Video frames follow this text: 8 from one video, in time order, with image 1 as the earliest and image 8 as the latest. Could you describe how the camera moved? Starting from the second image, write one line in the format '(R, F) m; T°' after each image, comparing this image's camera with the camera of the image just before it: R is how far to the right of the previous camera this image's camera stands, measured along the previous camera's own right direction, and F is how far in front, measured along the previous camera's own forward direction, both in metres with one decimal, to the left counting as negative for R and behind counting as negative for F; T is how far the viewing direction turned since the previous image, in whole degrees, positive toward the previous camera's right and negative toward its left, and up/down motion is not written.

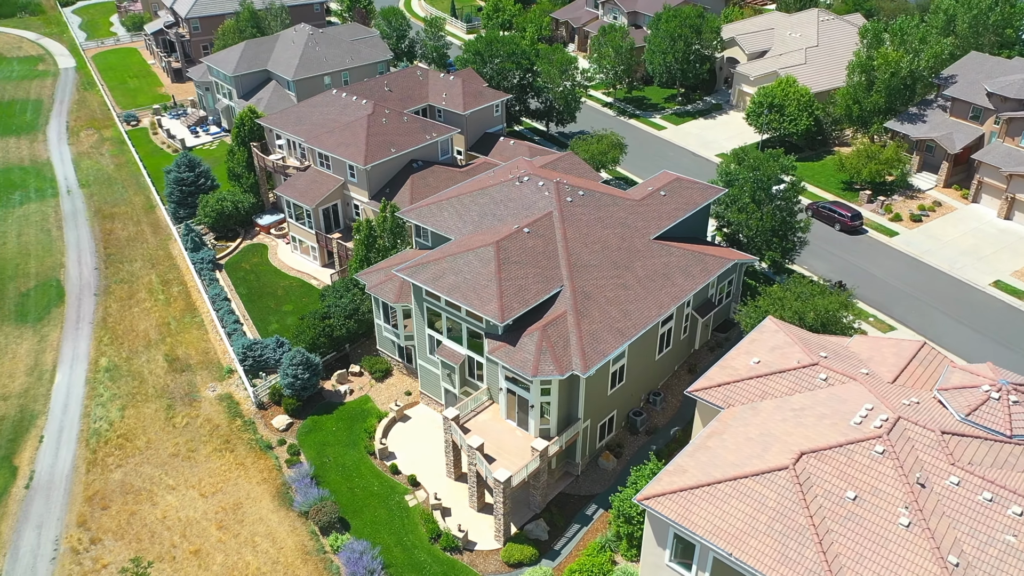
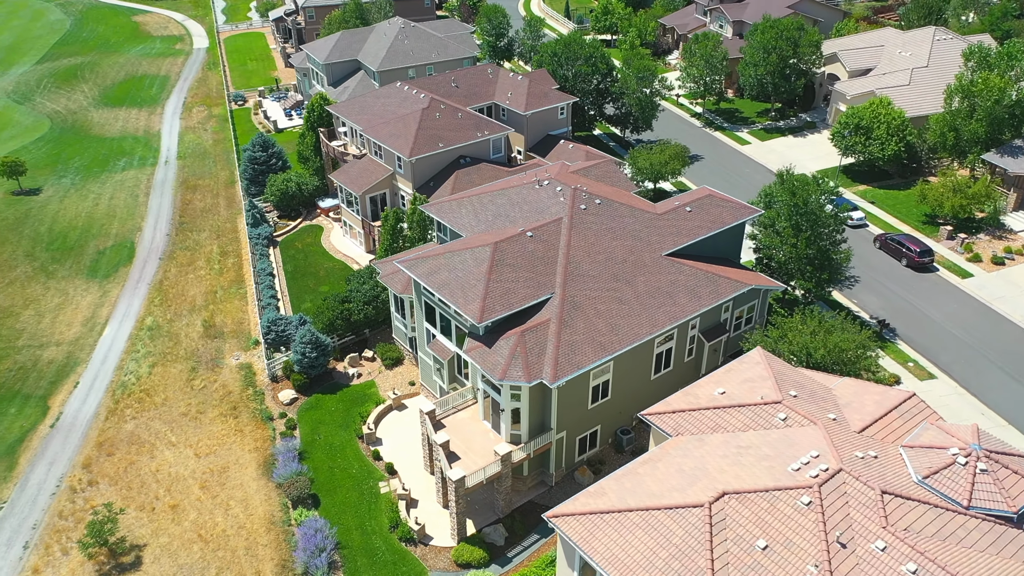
(+5.8, +0.6) m; -9°
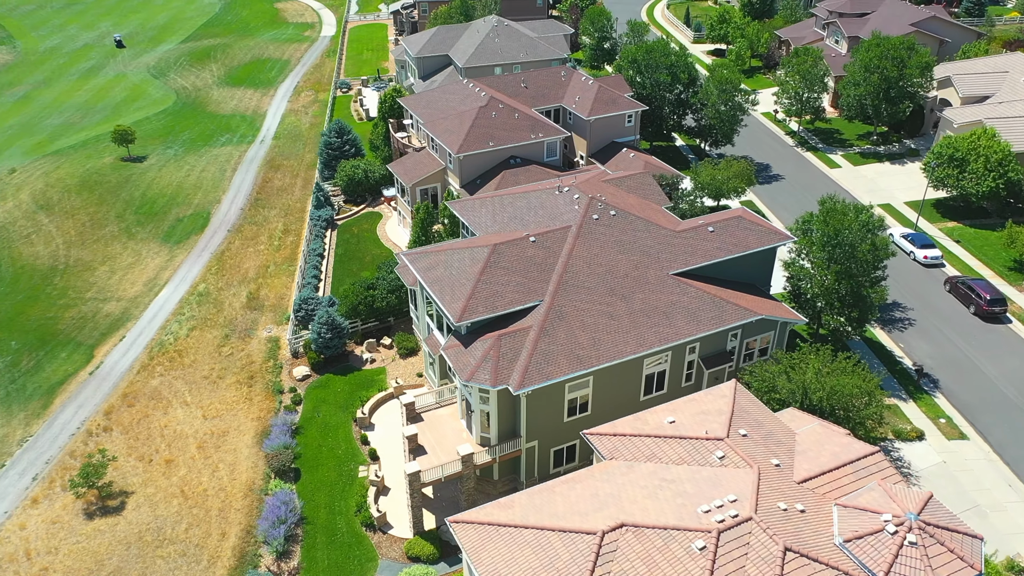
(+5.9, +0.6) m; -10°
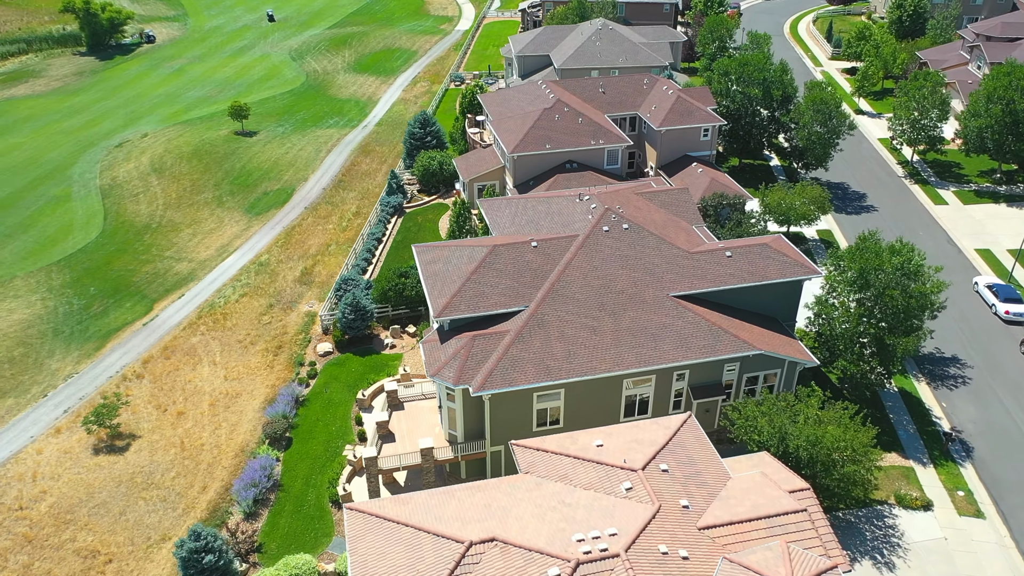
(+6.6, +0.8) m; -11°
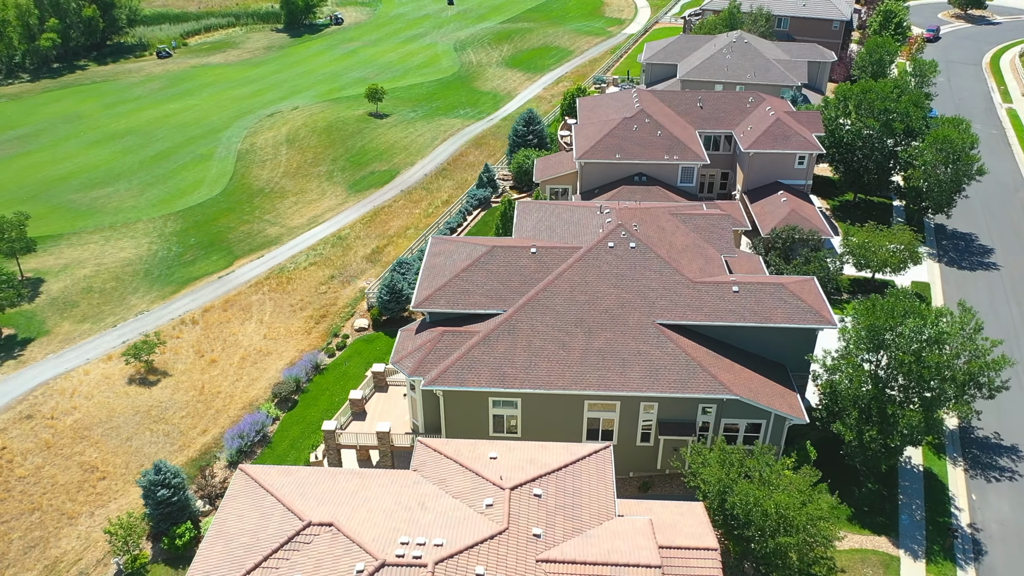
(+8.3, +1.2) m; -14°
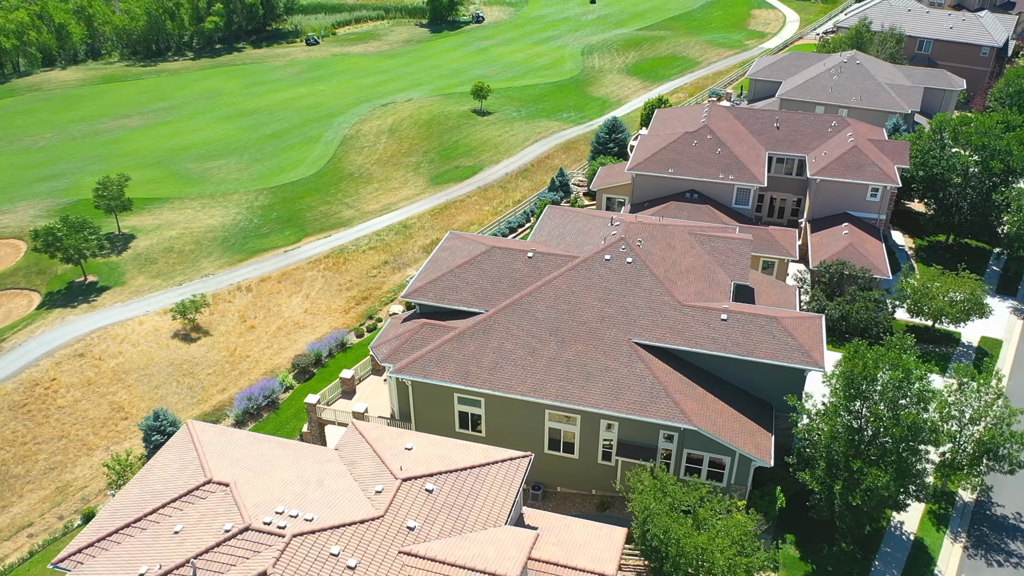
(+6.7, +0.5) m; -11°
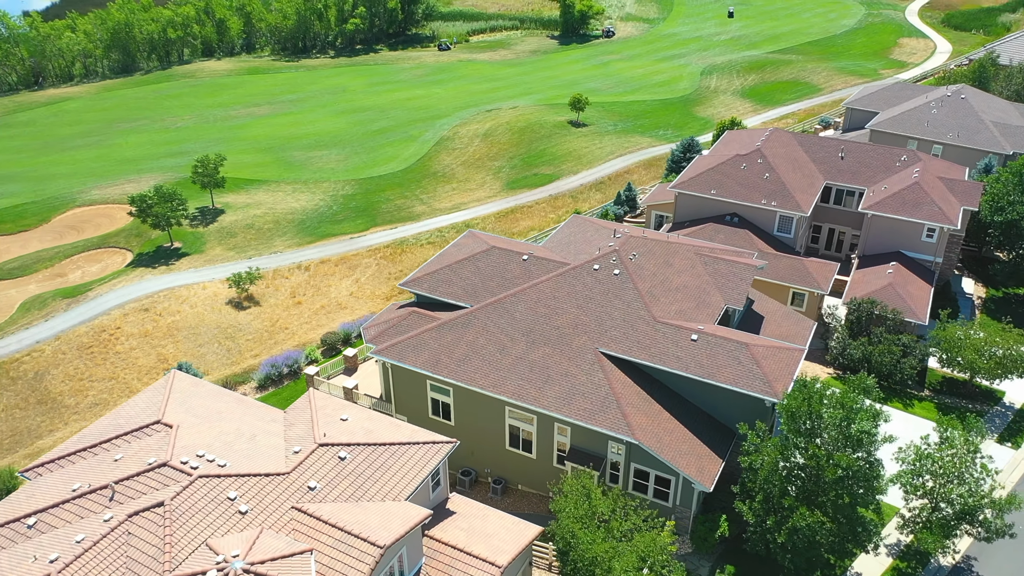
(+6.7, -0.4) m; -11°
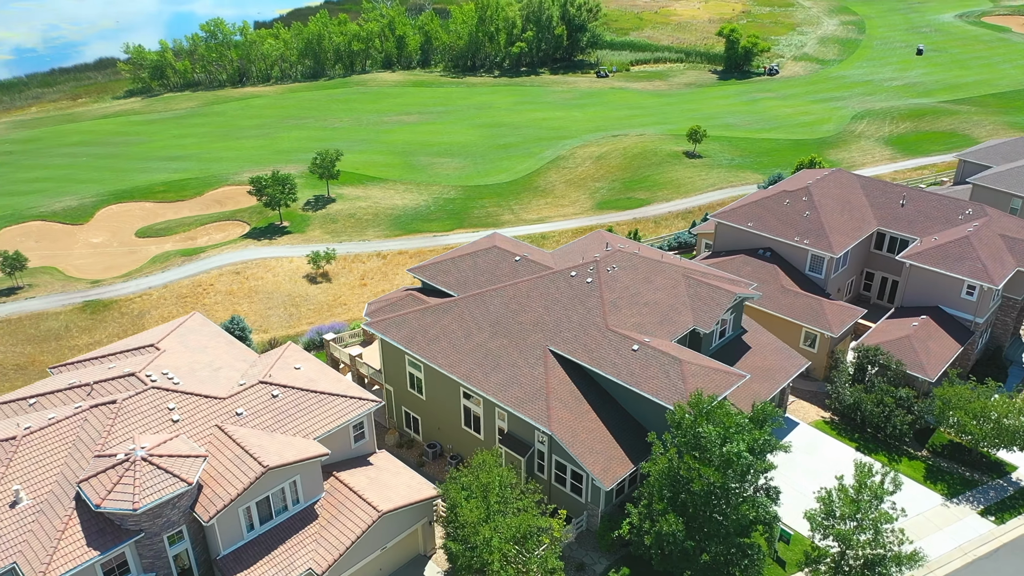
(+9.4, -1.6) m; -14°
